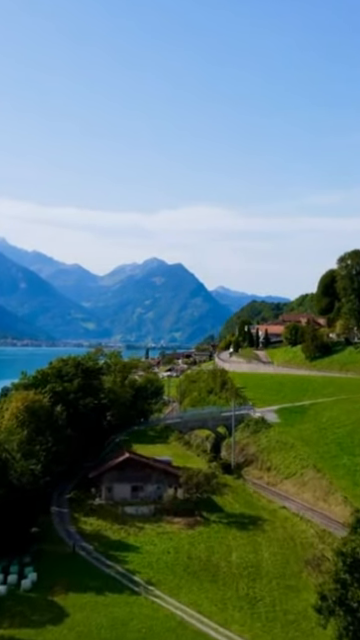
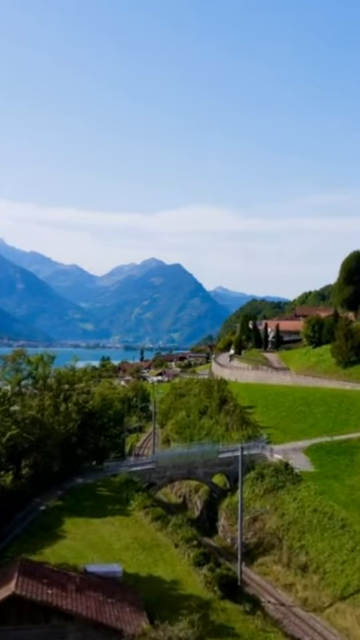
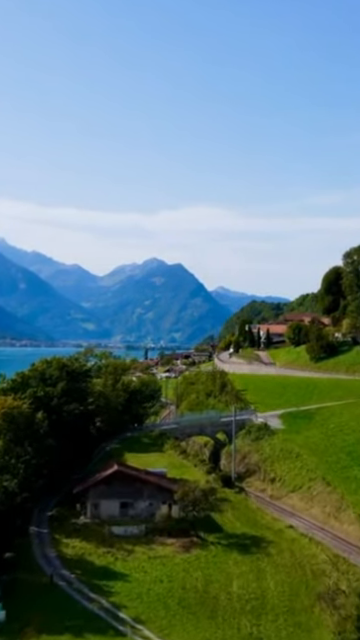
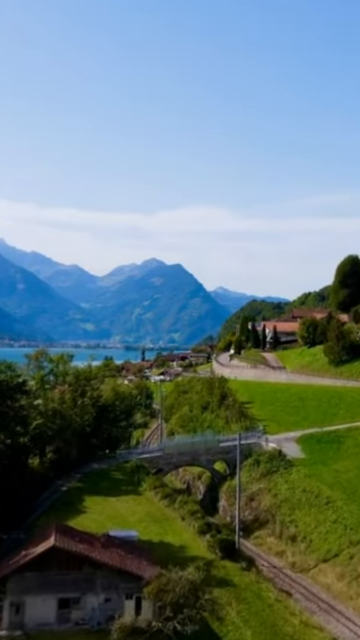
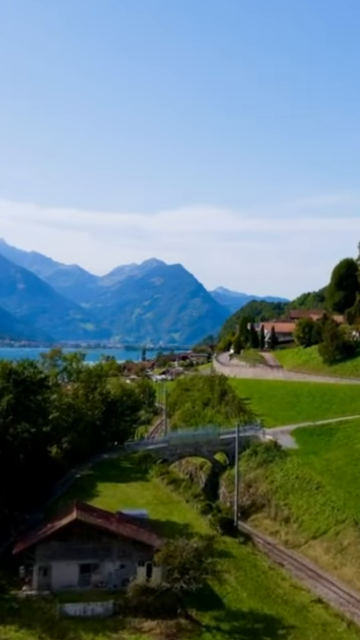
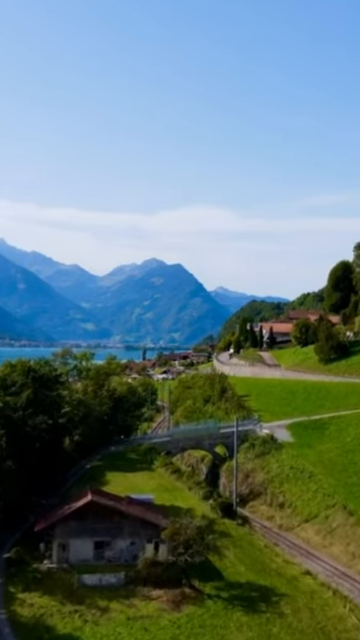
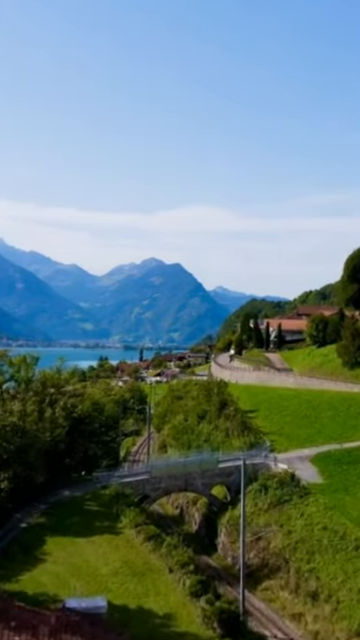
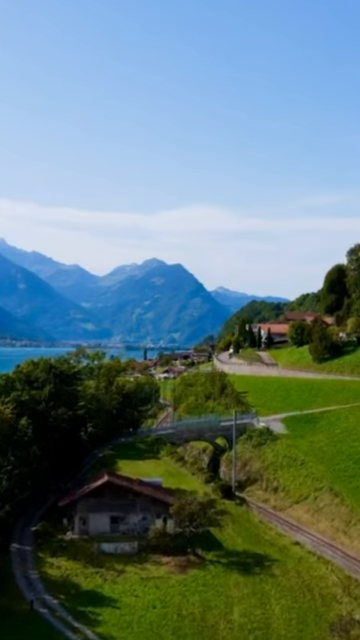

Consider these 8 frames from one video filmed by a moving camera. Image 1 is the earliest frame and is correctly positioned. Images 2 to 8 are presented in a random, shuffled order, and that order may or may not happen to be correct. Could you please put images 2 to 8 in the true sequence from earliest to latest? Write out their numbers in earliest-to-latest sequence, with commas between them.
3, 8, 6, 5, 4, 2, 7
